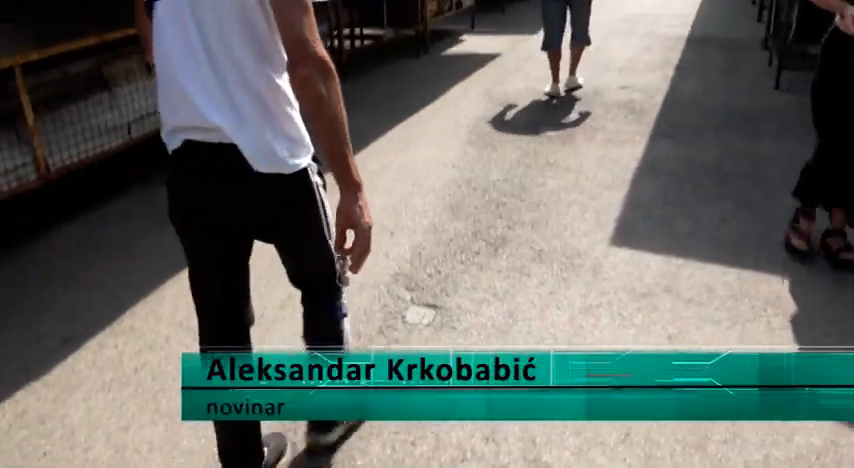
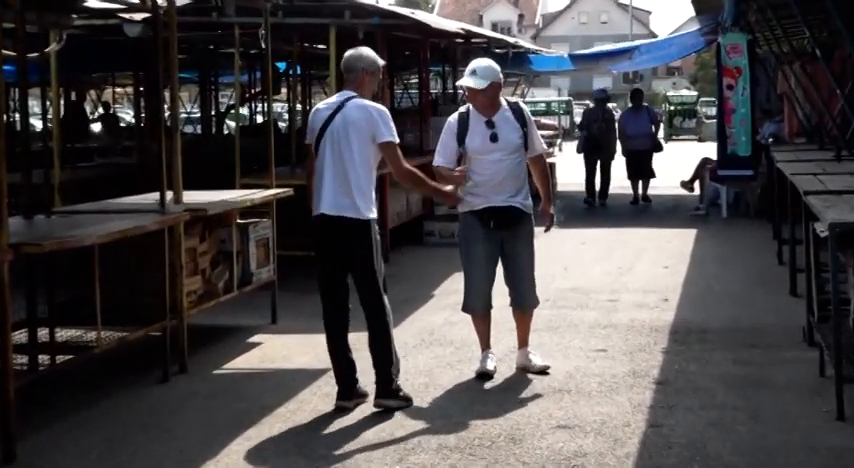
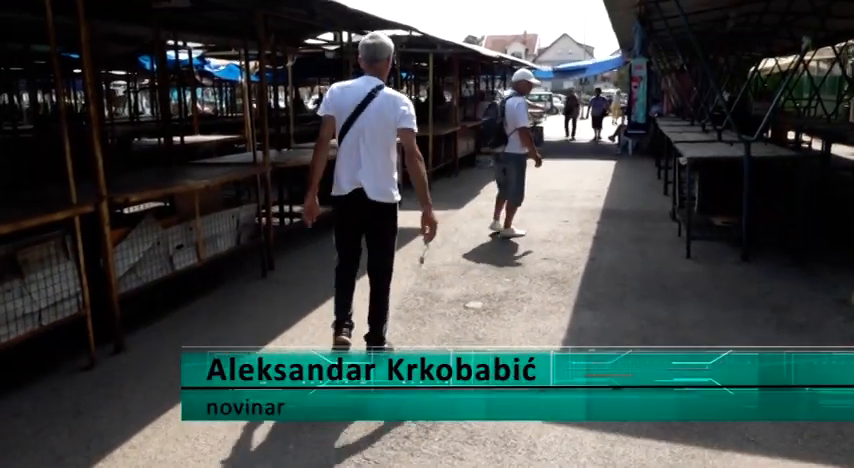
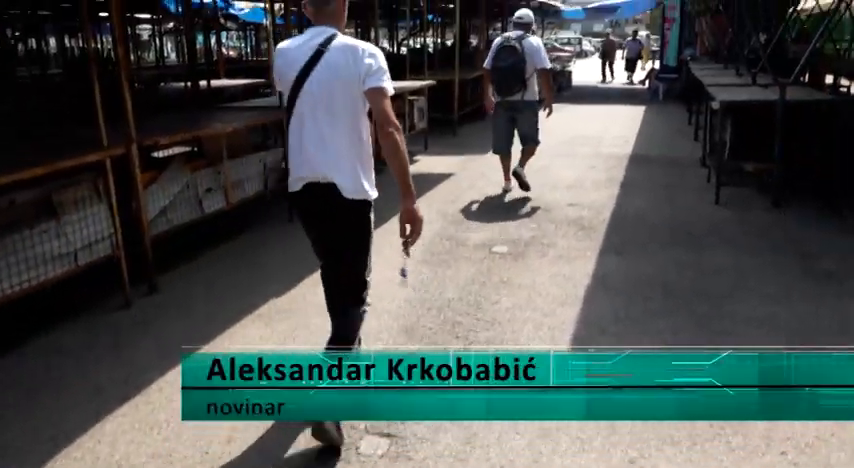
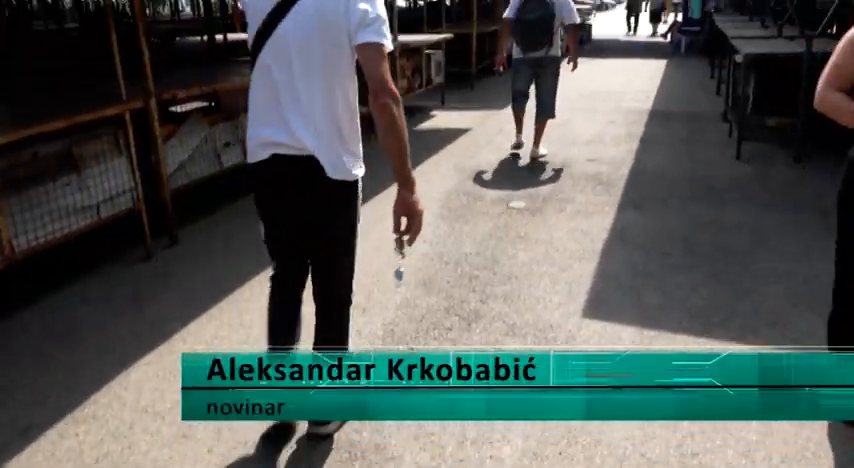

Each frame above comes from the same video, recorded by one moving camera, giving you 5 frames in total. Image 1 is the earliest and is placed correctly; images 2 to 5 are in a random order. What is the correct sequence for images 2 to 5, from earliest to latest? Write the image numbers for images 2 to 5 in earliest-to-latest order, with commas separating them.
5, 4, 3, 2
